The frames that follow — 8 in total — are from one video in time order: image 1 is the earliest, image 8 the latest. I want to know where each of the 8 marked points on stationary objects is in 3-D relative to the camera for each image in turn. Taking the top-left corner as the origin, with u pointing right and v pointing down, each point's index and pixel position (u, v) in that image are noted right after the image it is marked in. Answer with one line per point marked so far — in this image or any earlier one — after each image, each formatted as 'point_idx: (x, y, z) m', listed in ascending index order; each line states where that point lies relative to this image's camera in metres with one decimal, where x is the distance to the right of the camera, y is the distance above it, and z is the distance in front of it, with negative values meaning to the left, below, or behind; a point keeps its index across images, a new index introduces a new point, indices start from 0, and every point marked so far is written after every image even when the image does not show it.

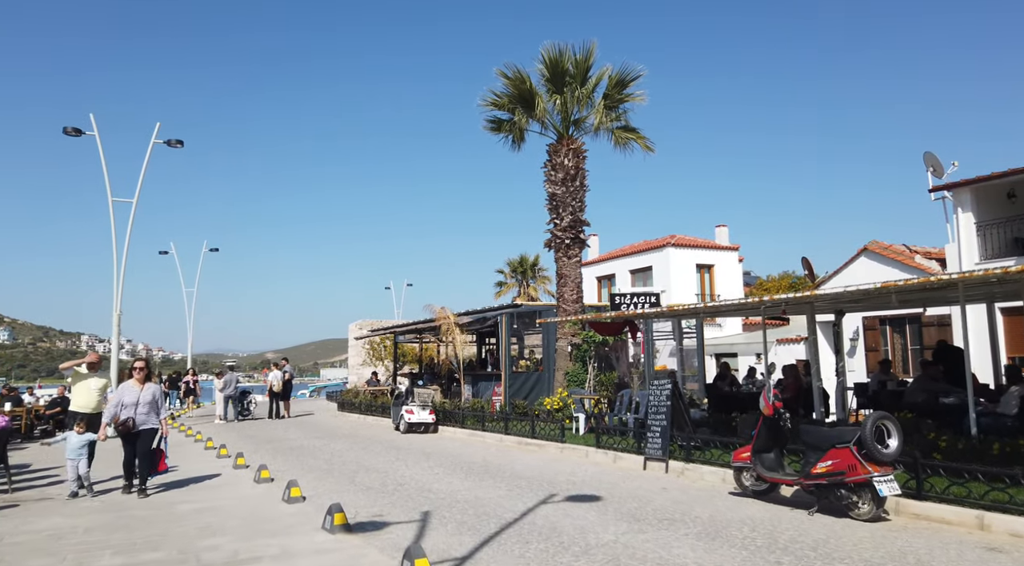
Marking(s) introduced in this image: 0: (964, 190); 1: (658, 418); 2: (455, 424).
0: (+12.3, +2.5, +19.5) m
1: (+2.2, -2.0, +10.7) m
2: (-1.4, -3.4, +17.5) m
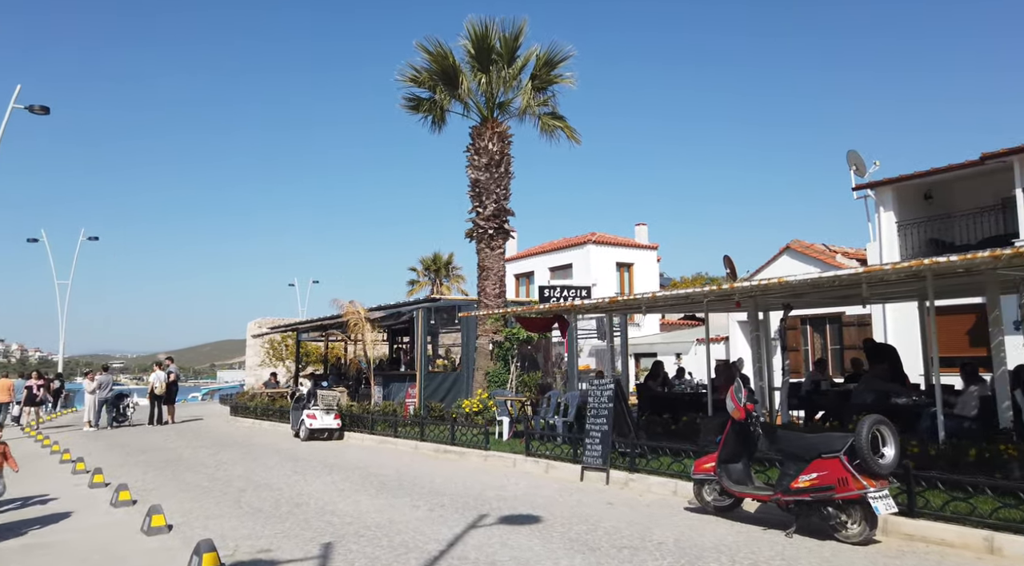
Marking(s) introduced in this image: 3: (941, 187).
0: (+10.1, +2.5, +19.5) m
1: (+1.1, -1.9, +9.5) m
2: (-3.3, -3.2, +15.8) m
3: (+11.6, +2.6, +19.6) m
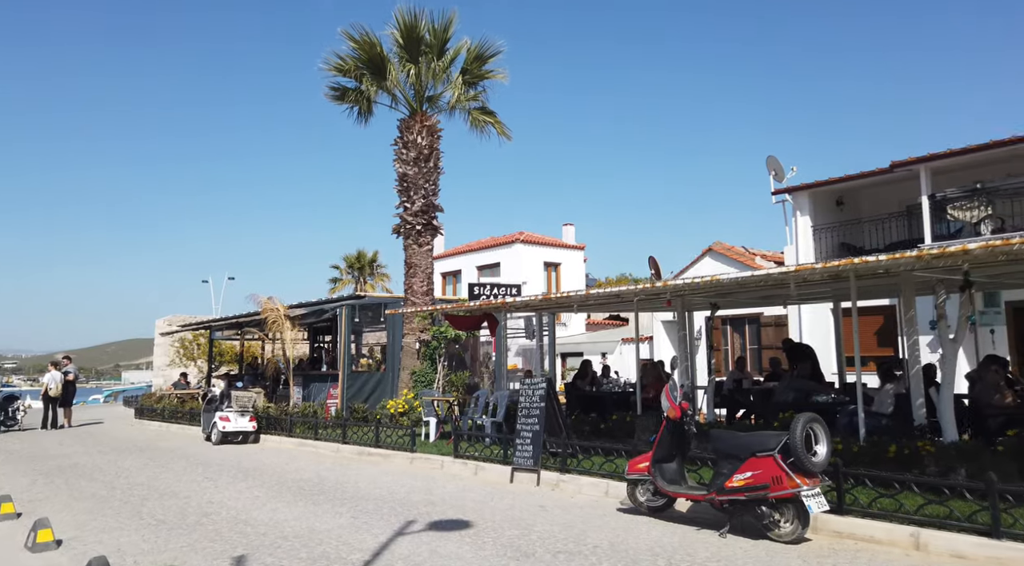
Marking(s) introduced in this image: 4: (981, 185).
0: (+8.1, +2.5, +20.2) m
1: (+0.2, -1.8, +9.3) m
2: (-4.9, -3.1, +15.1) m
3: (+9.6, +2.5, +20.4) m
4: (+10.2, +2.1, +15.6) m
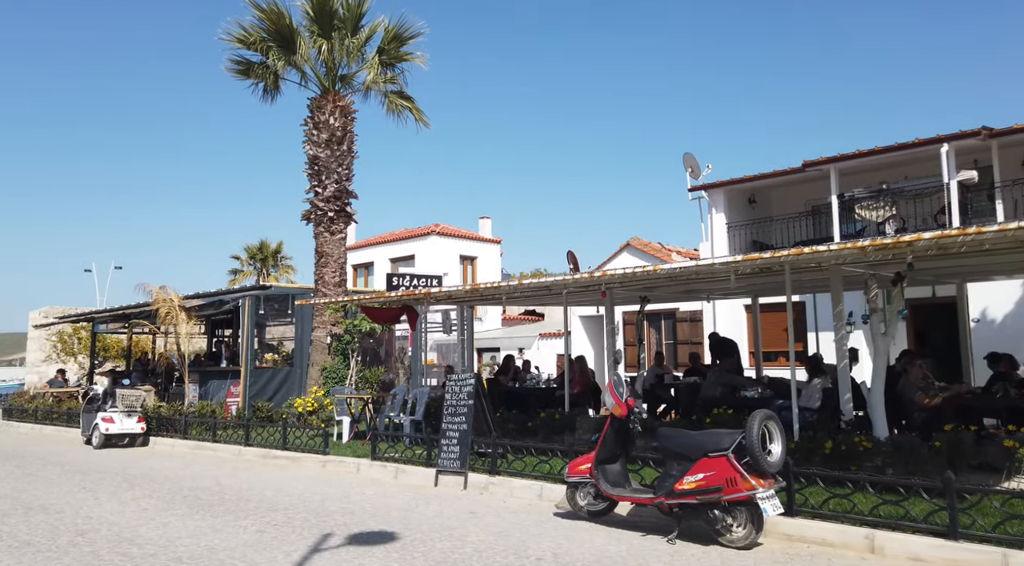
0: (+5.9, +2.6, +20.5) m
1: (-0.7, -1.7, +8.7) m
2: (-6.5, -2.9, +13.8) m
3: (+7.3, +2.6, +20.9) m
4: (+8.4, +2.2, +16.2) m
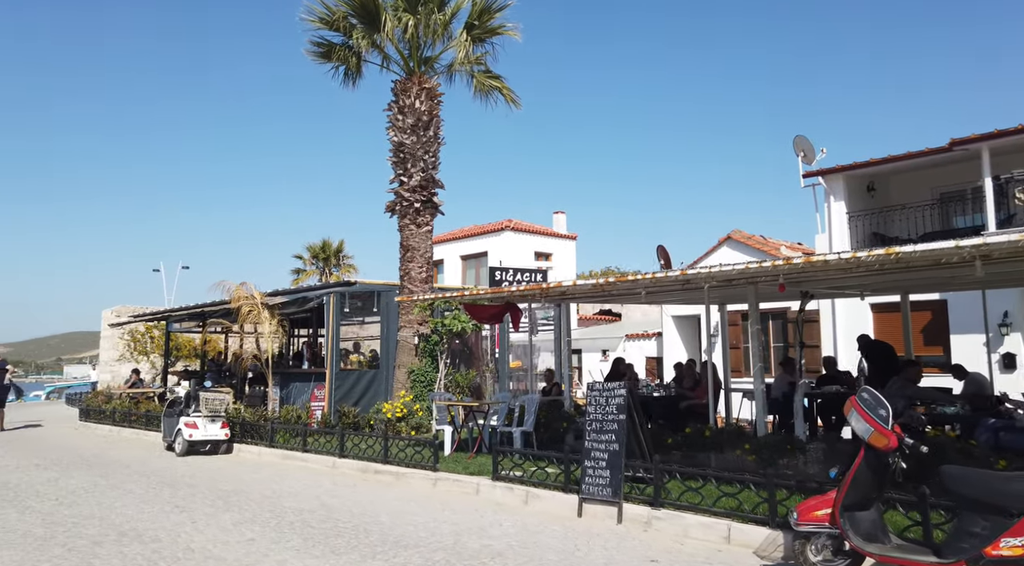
0: (+8.3, +2.7, +18.5) m
1: (+0.9, -1.6, +7.2) m
2: (-4.5, -2.8, +12.8) m
3: (+9.8, +2.7, +18.9) m
4: (+10.5, +2.3, +14.1) m
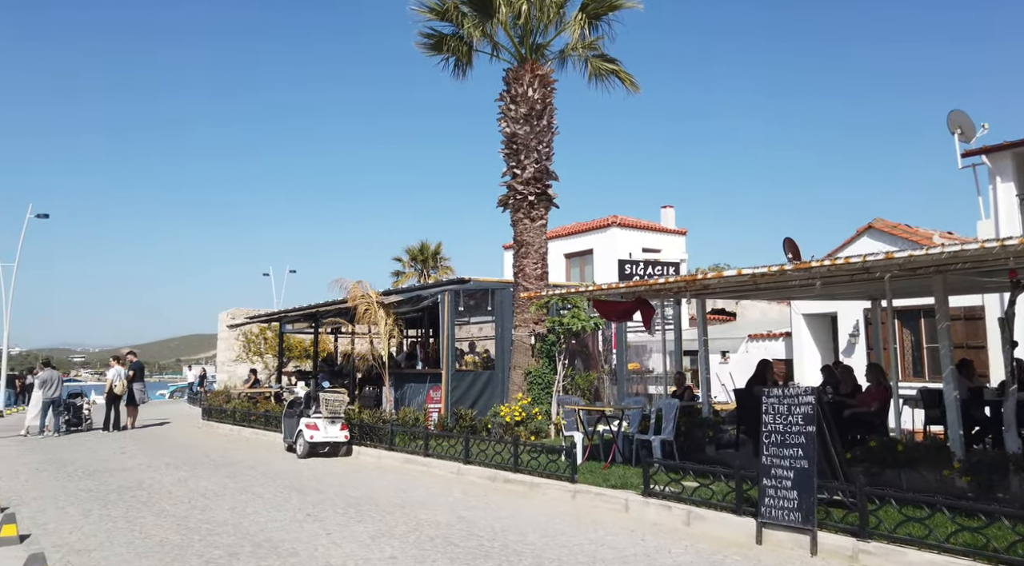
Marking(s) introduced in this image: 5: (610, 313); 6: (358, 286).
0: (+11.0, +2.9, +16.4) m
1: (+2.4, -1.5, +6.1) m
2: (-2.3, -2.8, +12.3) m
3: (+12.5, +2.9, +16.6) m
4: (+12.7, +2.5, +11.7) m
5: (+1.5, -0.5, +11.4) m
6: (-3.3, -0.1, +15.0) m
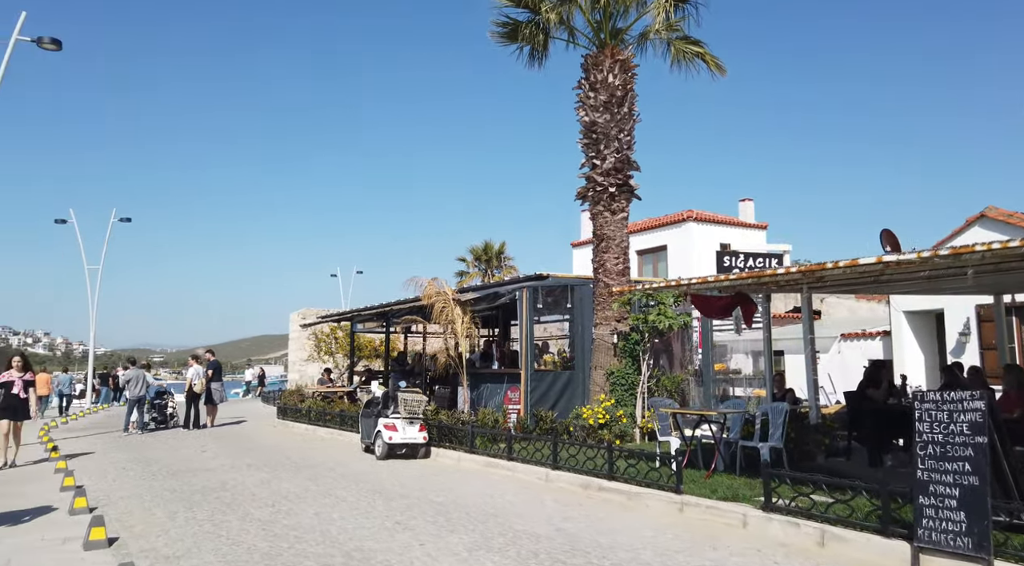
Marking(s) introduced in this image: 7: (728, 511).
0: (+12.7, +3.0, +14.8) m
1: (+3.2, -1.4, +5.3) m
2: (-0.9, -2.7, +11.8) m
3: (+14.2, +3.1, +14.8) m
4: (+14.0, +2.6, +10.0) m
5: (+2.8, -0.4, +10.6) m
6: (-1.6, 0.0, +14.6) m
7: (+2.1, -2.2, +6.9) m
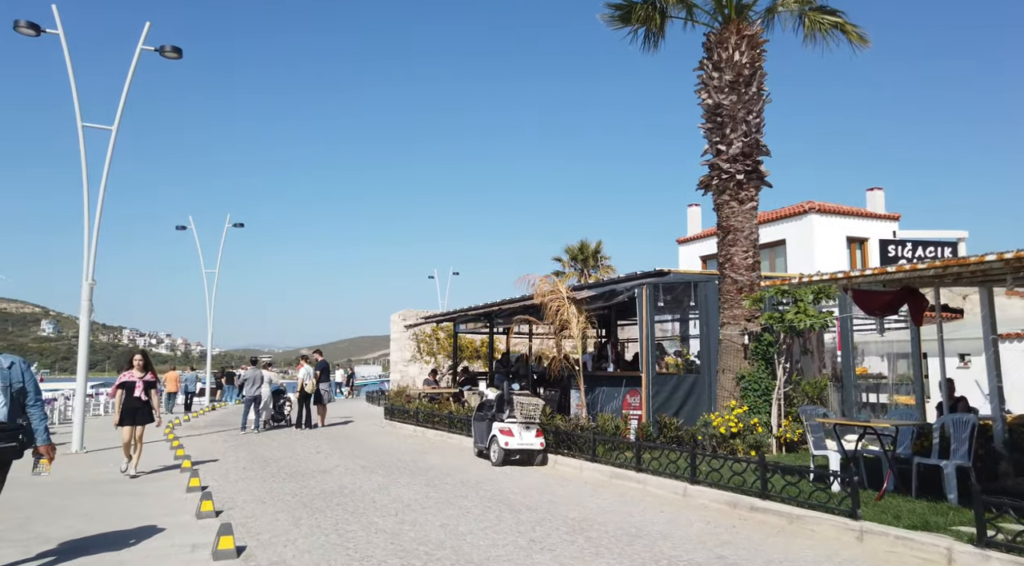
0: (+14.8, +3.2, +12.3) m
1: (+4.3, -1.3, +4.0) m
2: (+1.0, -2.6, +11.0) m
3: (+16.3, +3.3, +12.1) m
4: (+15.5, +2.8, +7.3) m
5: (+4.5, -0.3, +9.4) m
6: (+0.6, +0.1, +13.9) m
7: (+3.3, -2.1, +5.8) m
